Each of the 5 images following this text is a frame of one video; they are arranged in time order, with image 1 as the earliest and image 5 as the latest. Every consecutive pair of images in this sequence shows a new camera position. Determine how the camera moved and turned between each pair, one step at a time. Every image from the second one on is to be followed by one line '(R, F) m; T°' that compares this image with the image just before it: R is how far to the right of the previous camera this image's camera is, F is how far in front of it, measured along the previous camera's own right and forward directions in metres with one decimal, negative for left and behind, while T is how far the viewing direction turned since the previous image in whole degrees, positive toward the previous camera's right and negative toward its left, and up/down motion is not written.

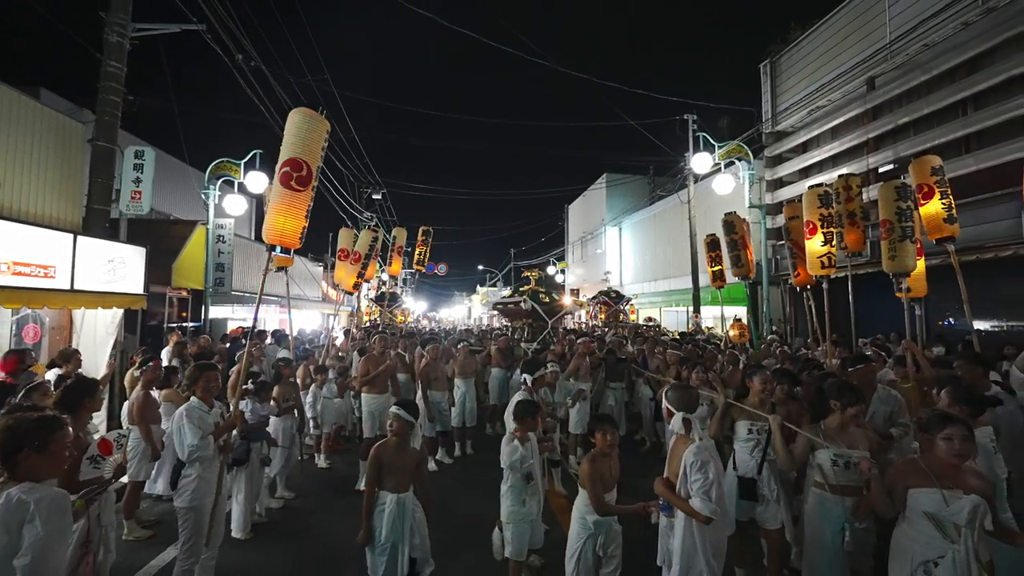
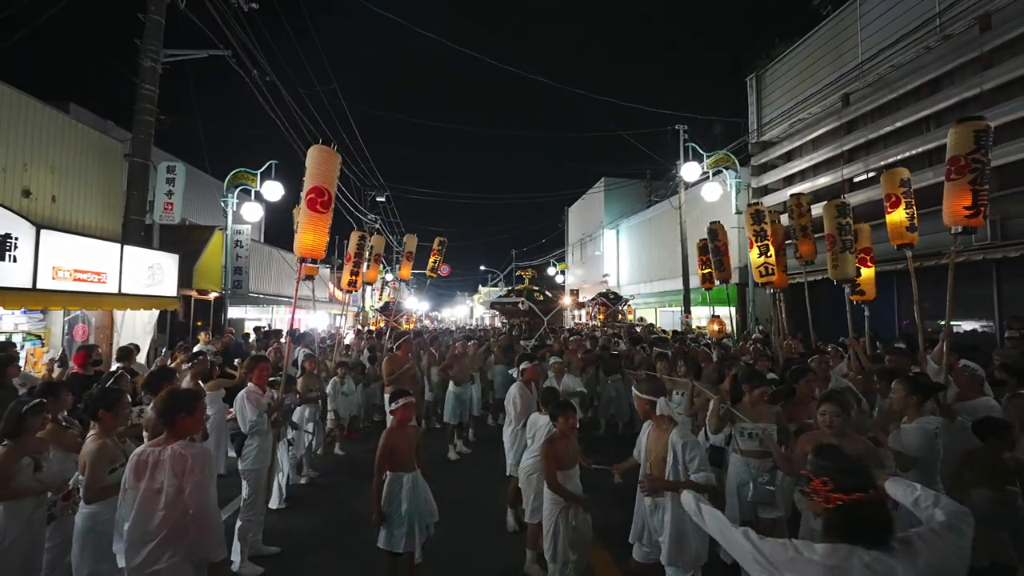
(+0.1, -1.0) m; 0°
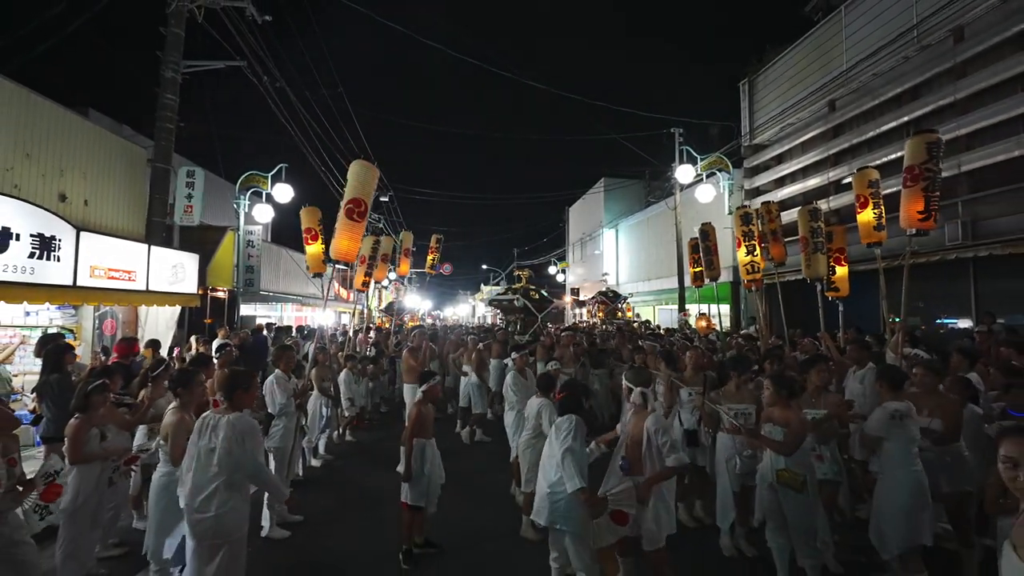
(+0.1, -0.7) m; 0°
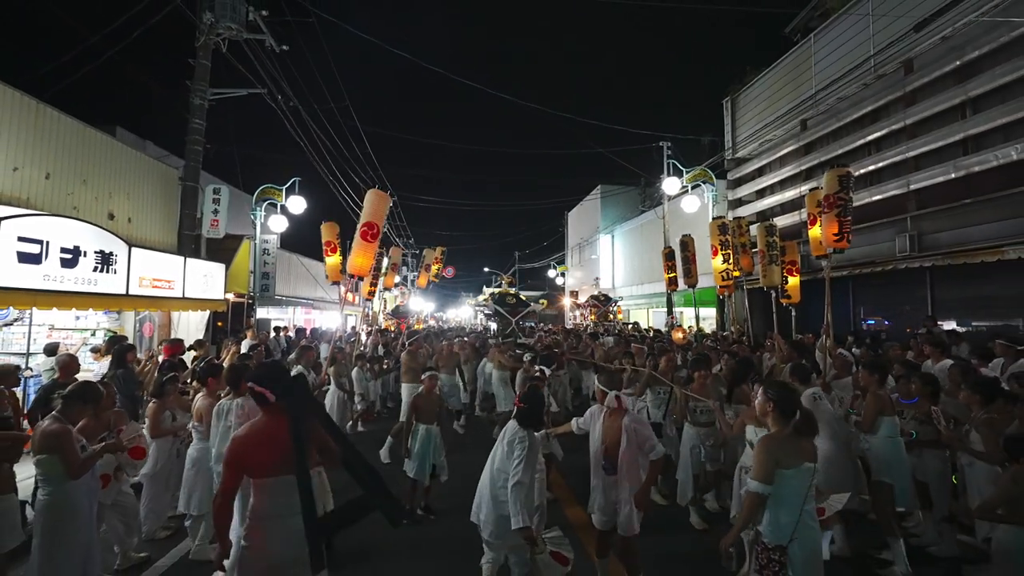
(+0.2, -1.3) m; 0°
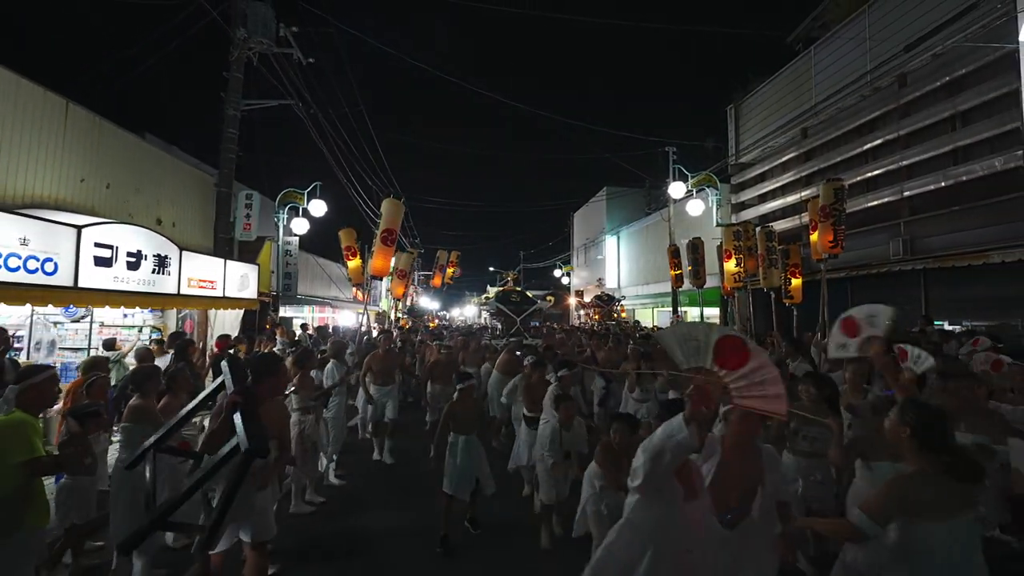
(-0.4, -0.8) m; 0°
